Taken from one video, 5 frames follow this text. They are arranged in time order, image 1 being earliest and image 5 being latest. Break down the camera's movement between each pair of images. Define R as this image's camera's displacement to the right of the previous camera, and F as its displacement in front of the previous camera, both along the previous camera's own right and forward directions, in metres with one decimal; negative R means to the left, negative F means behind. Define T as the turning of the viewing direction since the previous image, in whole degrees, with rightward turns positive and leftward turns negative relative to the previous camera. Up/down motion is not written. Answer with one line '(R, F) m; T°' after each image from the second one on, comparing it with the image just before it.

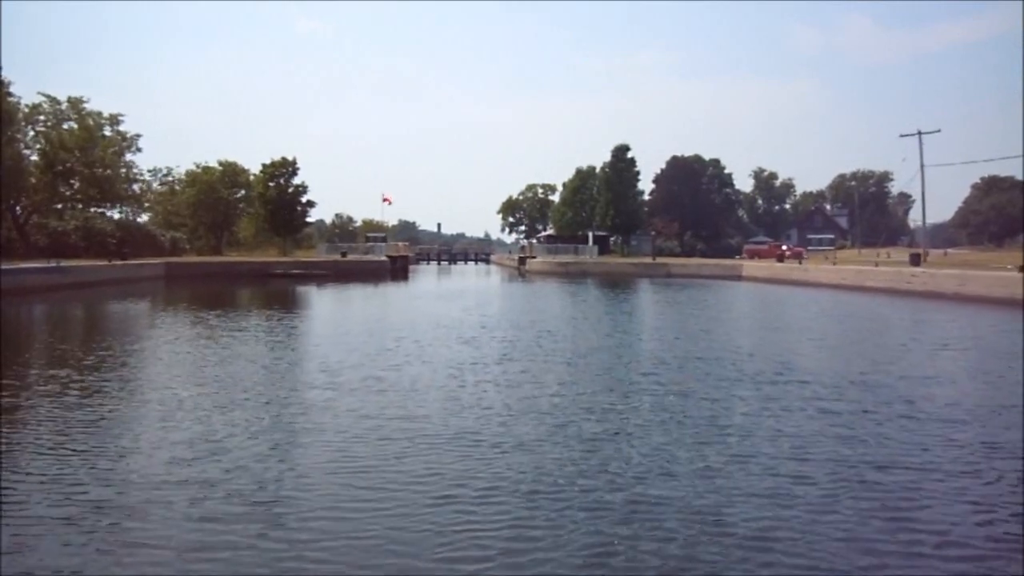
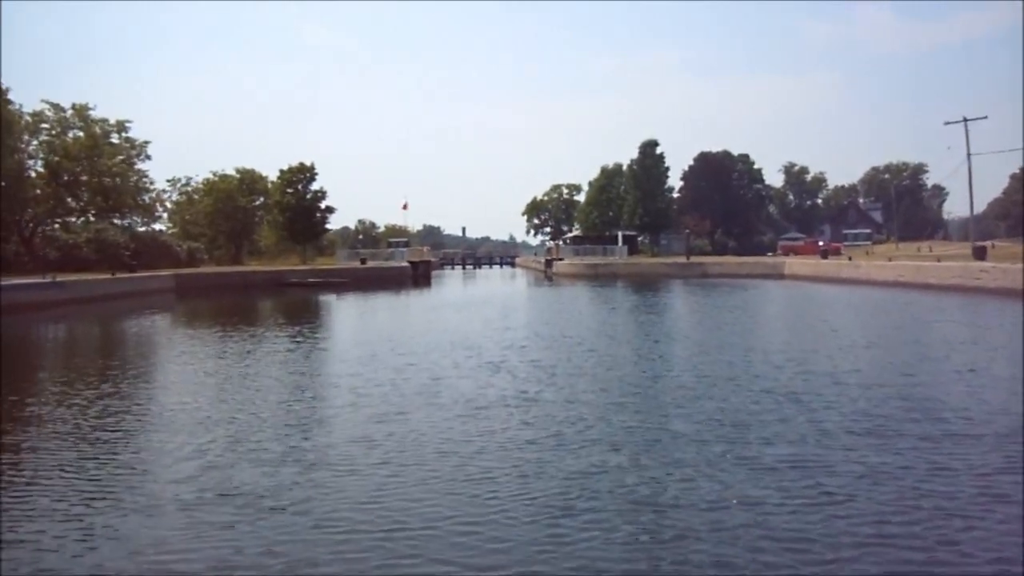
(0.0, +1.9) m; -2°
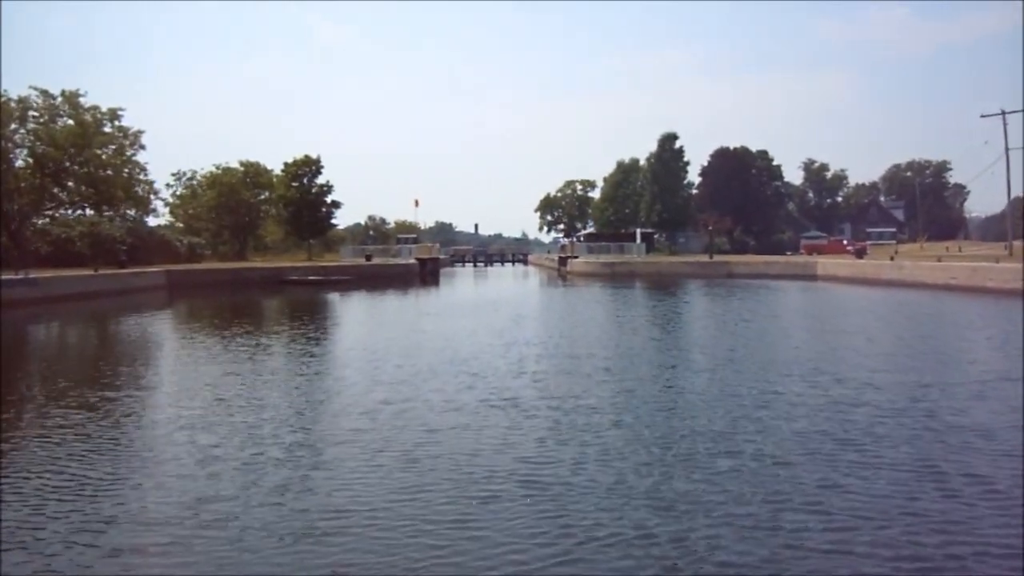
(0.0, +2.0) m; -1°
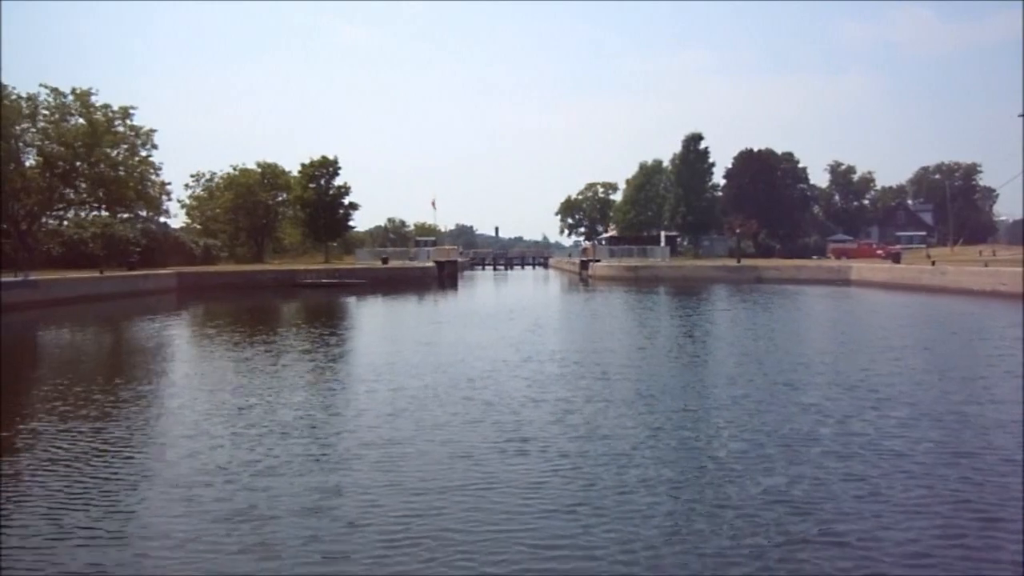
(0.0, +1.1) m; -1°
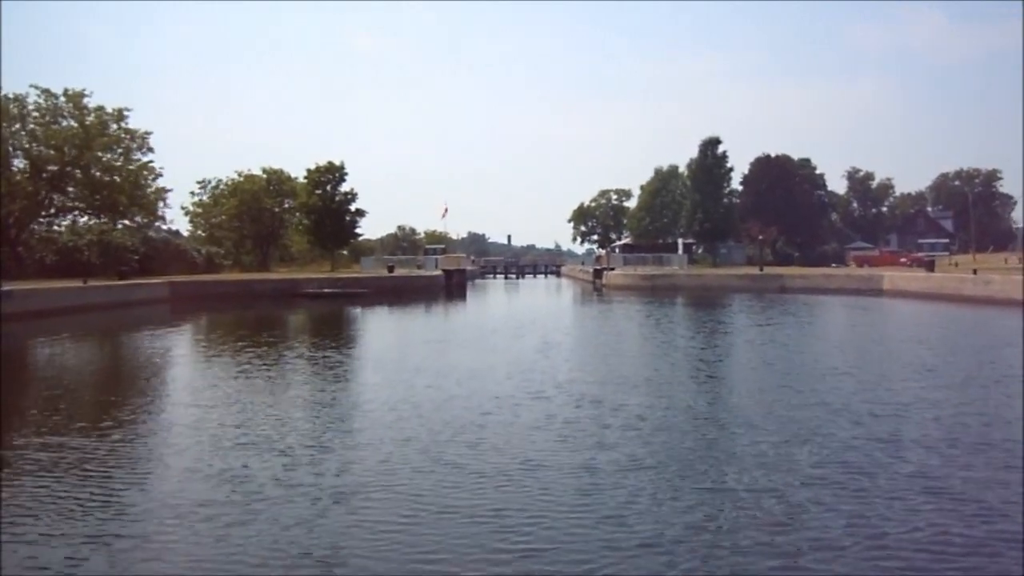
(0.0, +1.6) m; -1°
